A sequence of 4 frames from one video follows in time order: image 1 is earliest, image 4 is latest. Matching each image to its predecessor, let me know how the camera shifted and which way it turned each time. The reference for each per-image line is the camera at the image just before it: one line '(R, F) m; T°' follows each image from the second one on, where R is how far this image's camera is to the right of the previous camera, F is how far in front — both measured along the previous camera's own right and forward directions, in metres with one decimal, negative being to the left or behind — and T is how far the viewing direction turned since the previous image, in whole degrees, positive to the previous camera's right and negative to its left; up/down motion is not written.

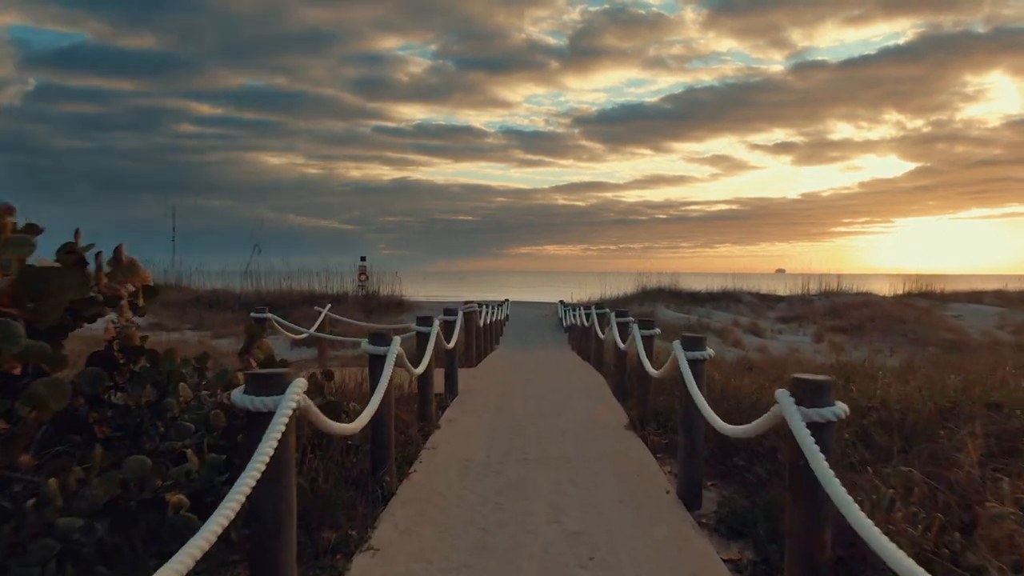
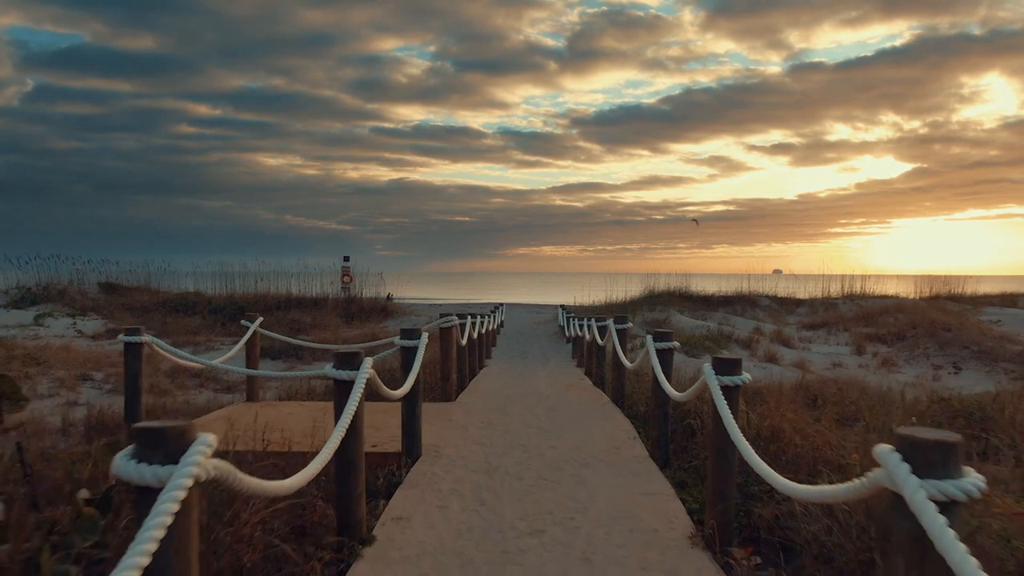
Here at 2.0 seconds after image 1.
(+0.1, +2.7) m; 0°
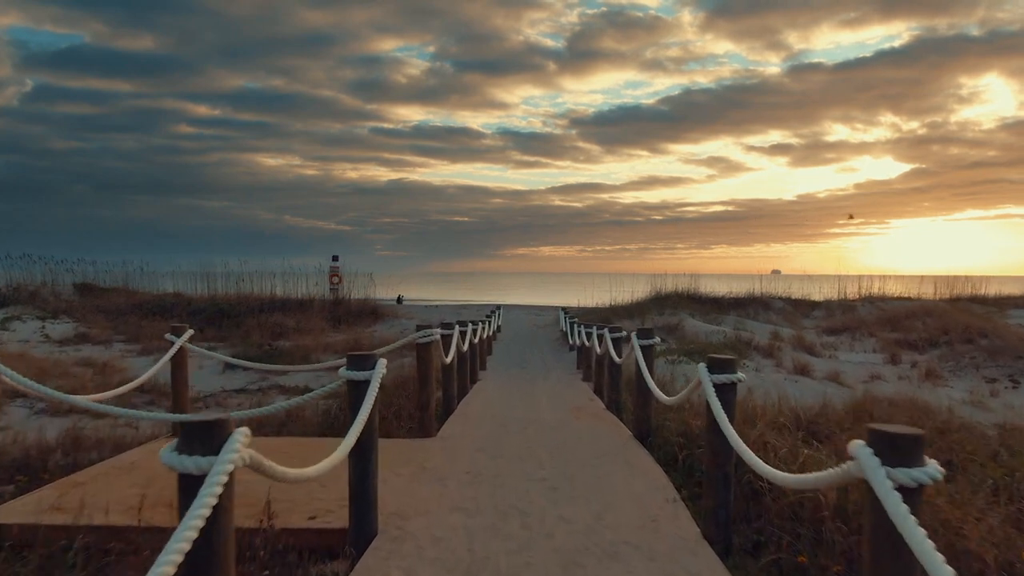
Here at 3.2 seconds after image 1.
(0.0, +1.8) m; 0°
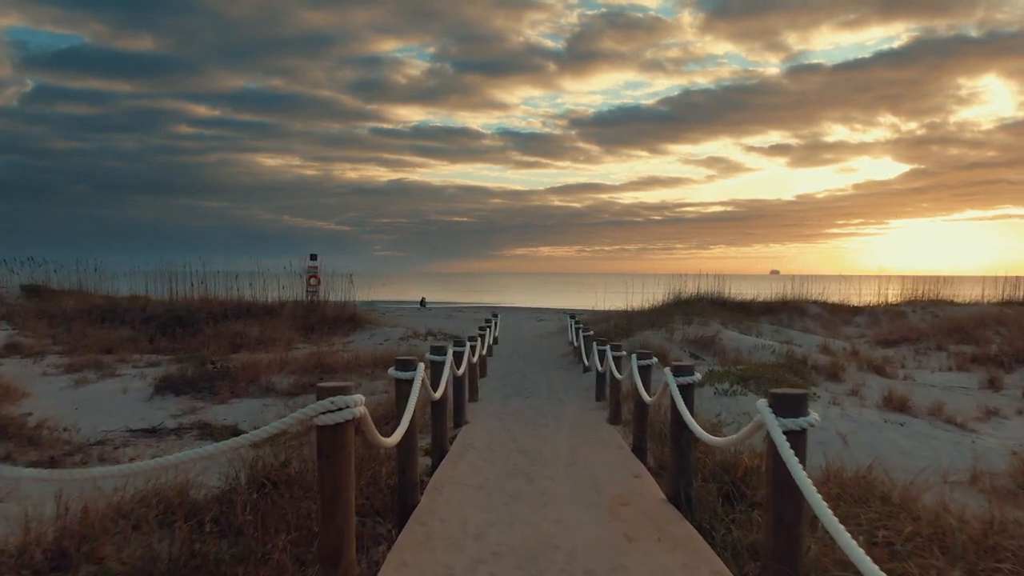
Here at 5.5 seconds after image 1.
(0.0, +3.4) m; 0°
